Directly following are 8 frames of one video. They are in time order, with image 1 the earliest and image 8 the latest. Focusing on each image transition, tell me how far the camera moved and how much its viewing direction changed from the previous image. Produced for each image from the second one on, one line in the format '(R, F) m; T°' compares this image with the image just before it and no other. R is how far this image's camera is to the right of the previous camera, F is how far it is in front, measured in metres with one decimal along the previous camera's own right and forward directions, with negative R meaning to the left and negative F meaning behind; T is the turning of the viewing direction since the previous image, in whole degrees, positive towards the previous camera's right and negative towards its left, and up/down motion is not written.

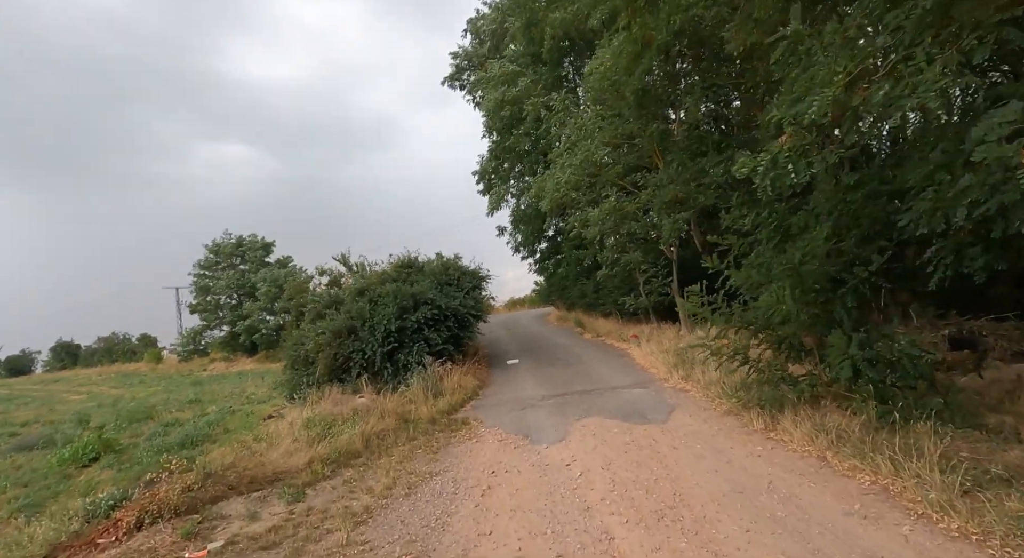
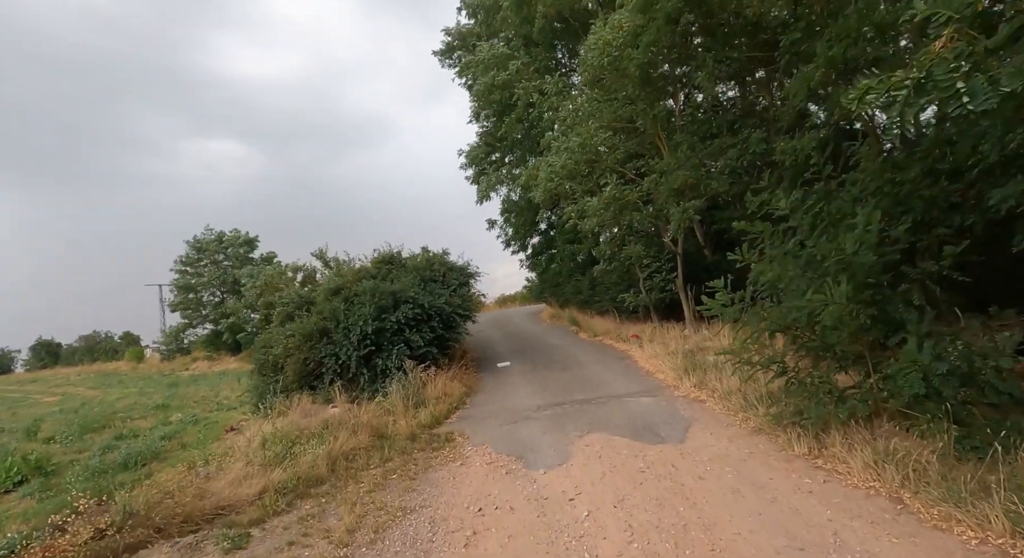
(0.0, +1.2) m; +1°
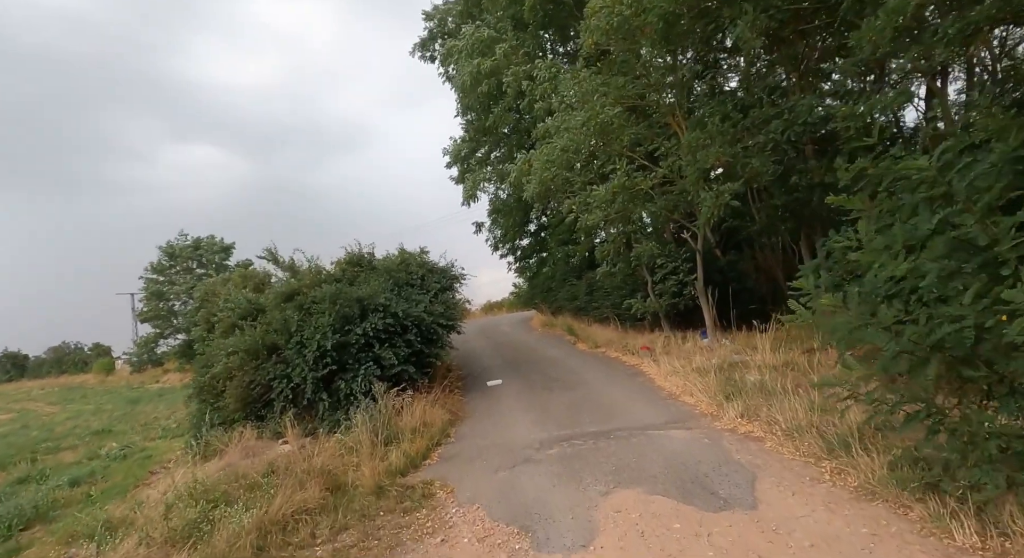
(-0.1, +2.0) m; +1°
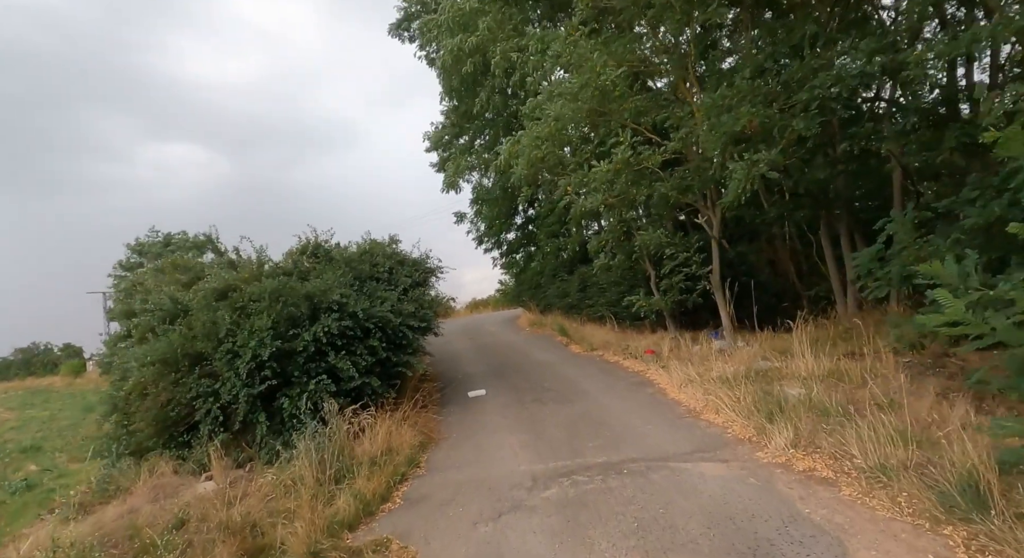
(0.0, +1.7) m; +1°
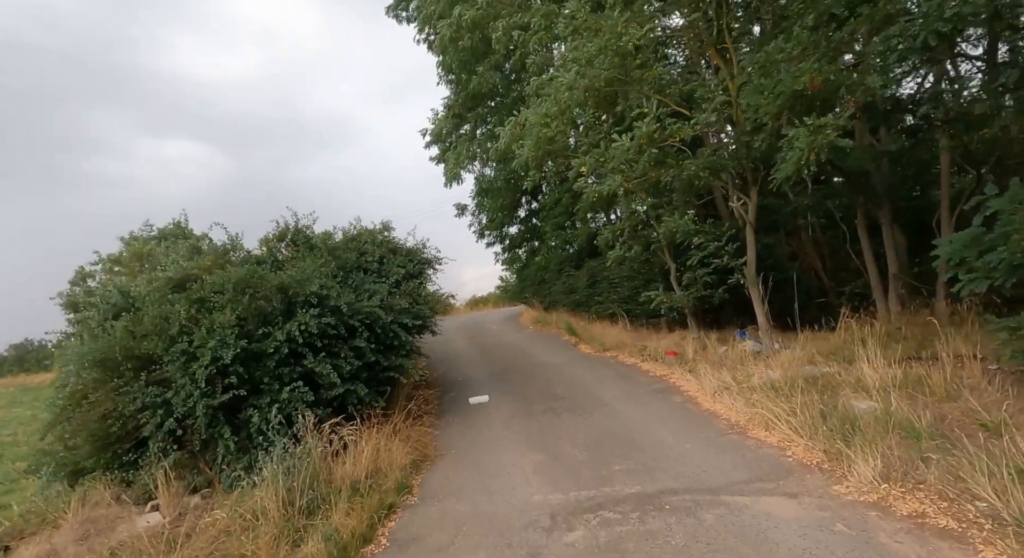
(-0.1, +1.2) m; 0°
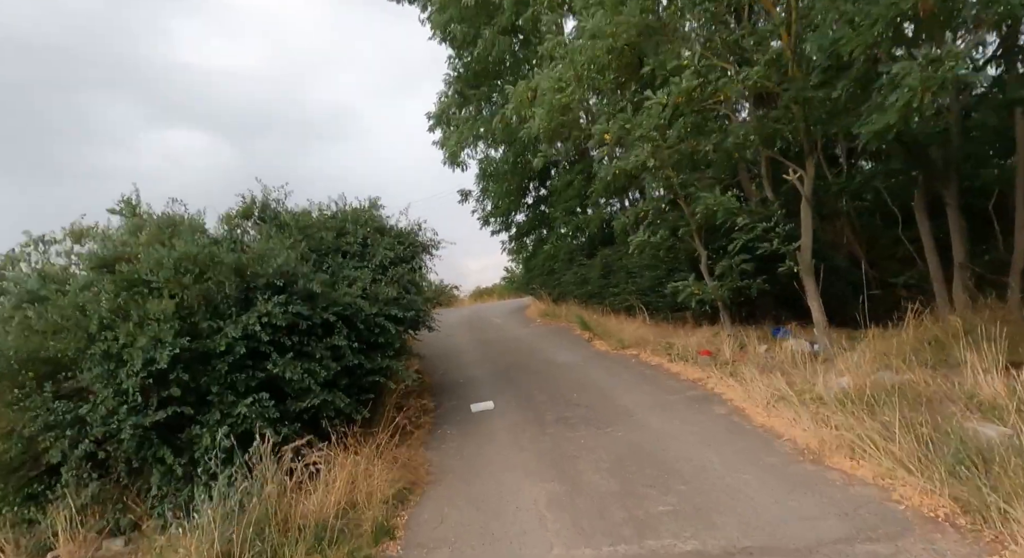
(-0.1, +1.3) m; -1°
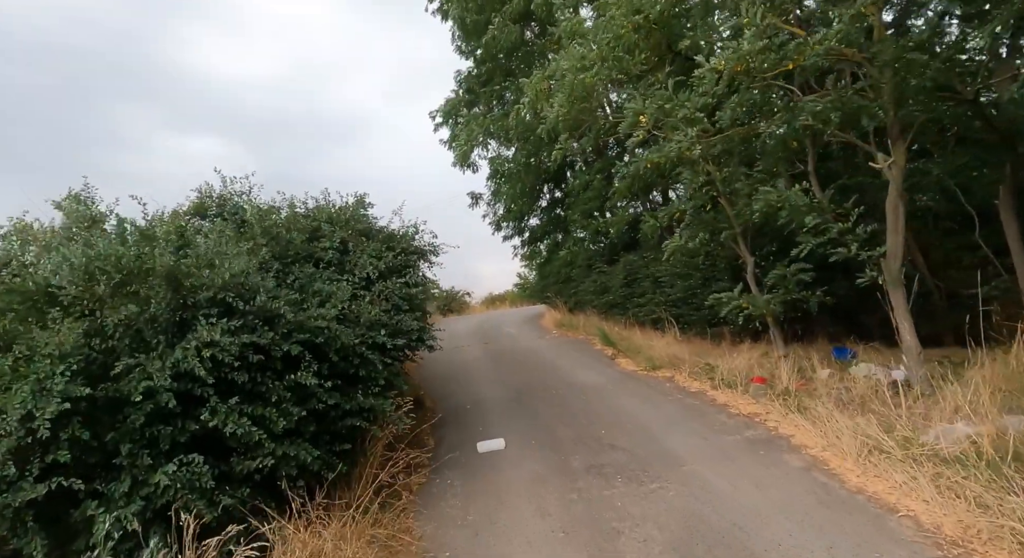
(0.0, +1.3) m; -1°
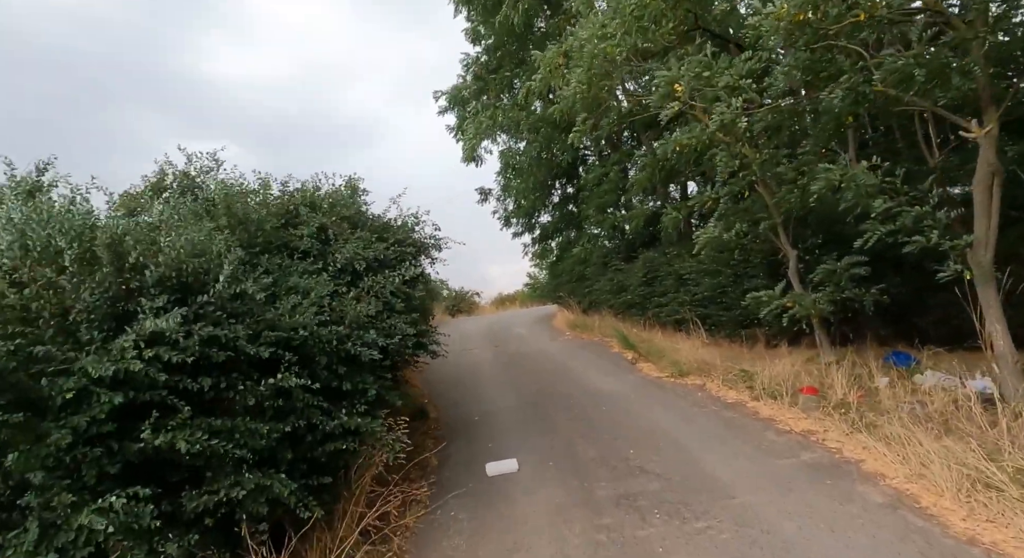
(0.0, +0.9) m; -1°
